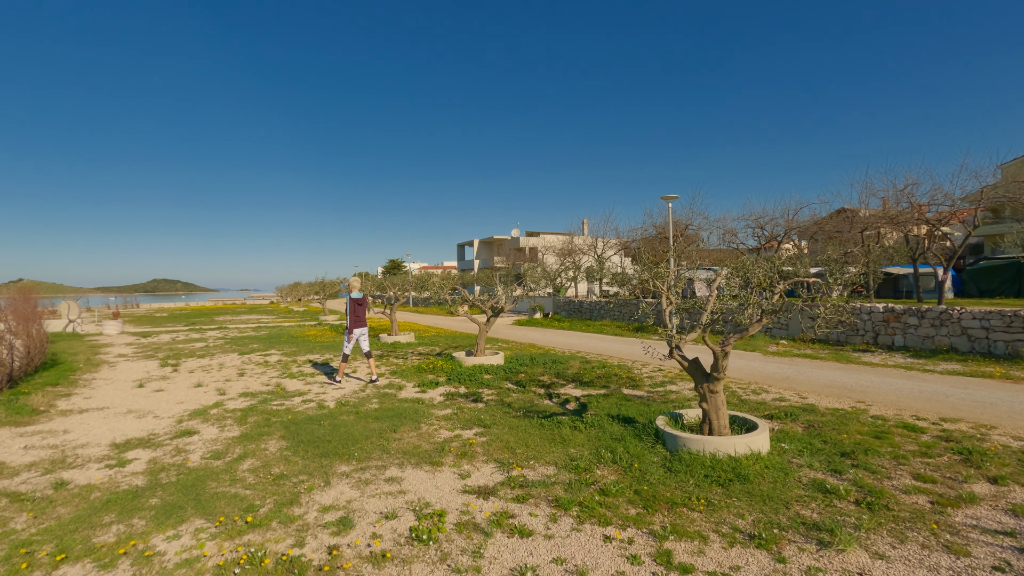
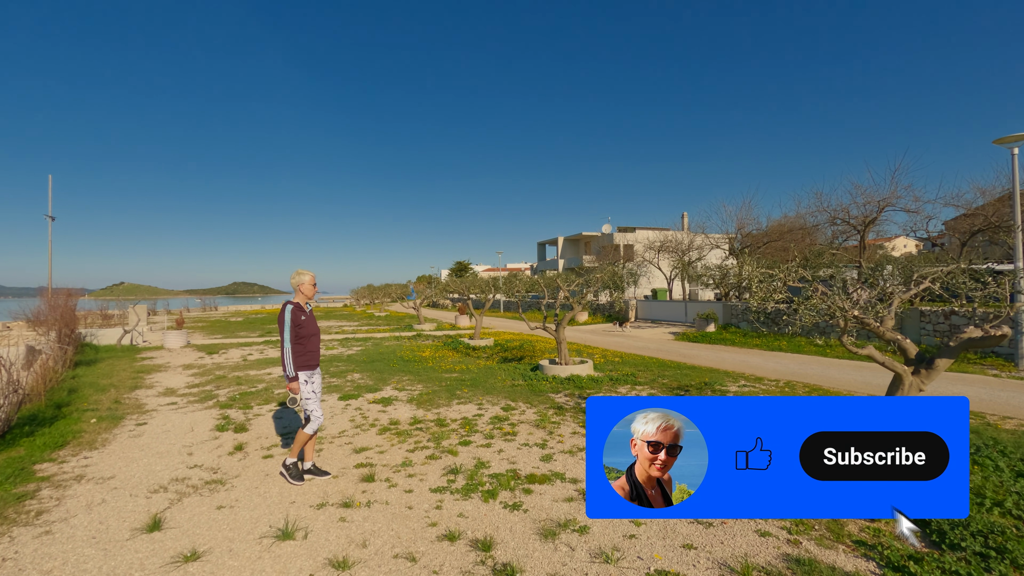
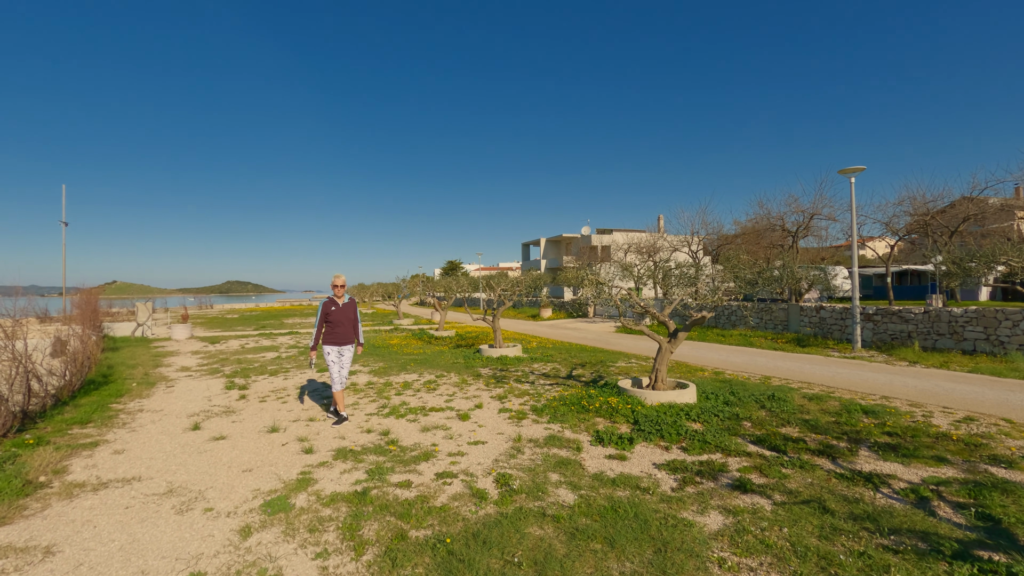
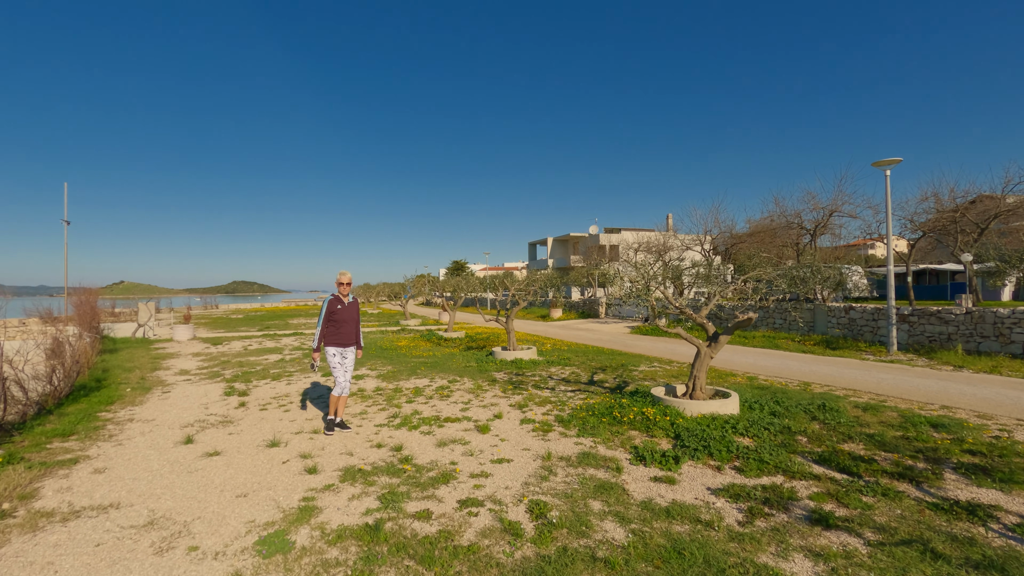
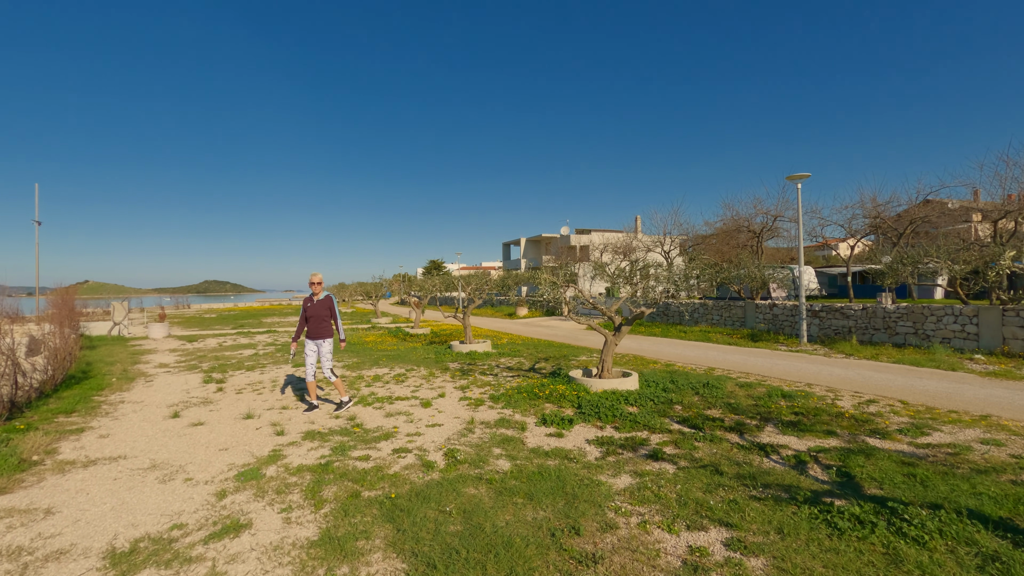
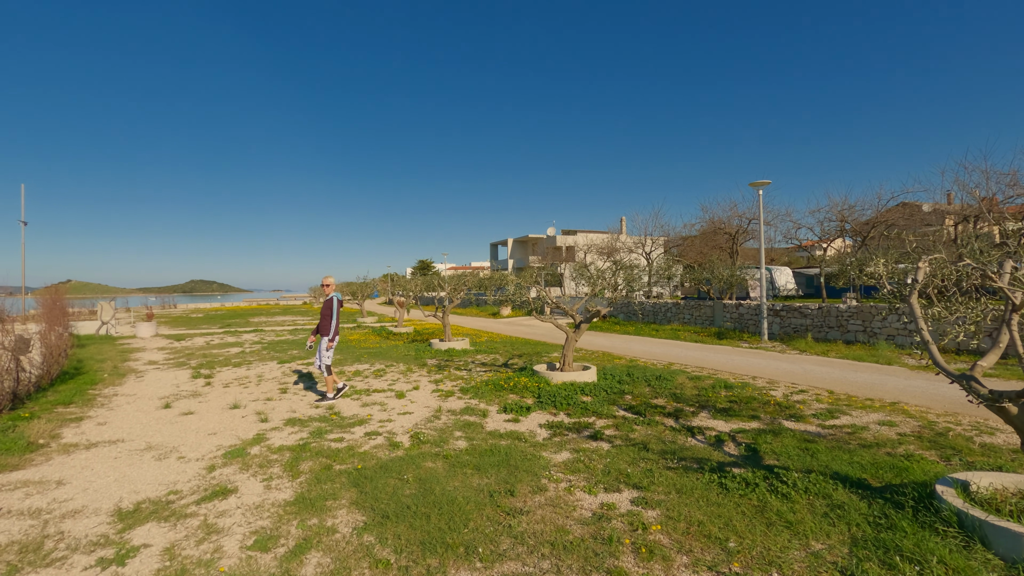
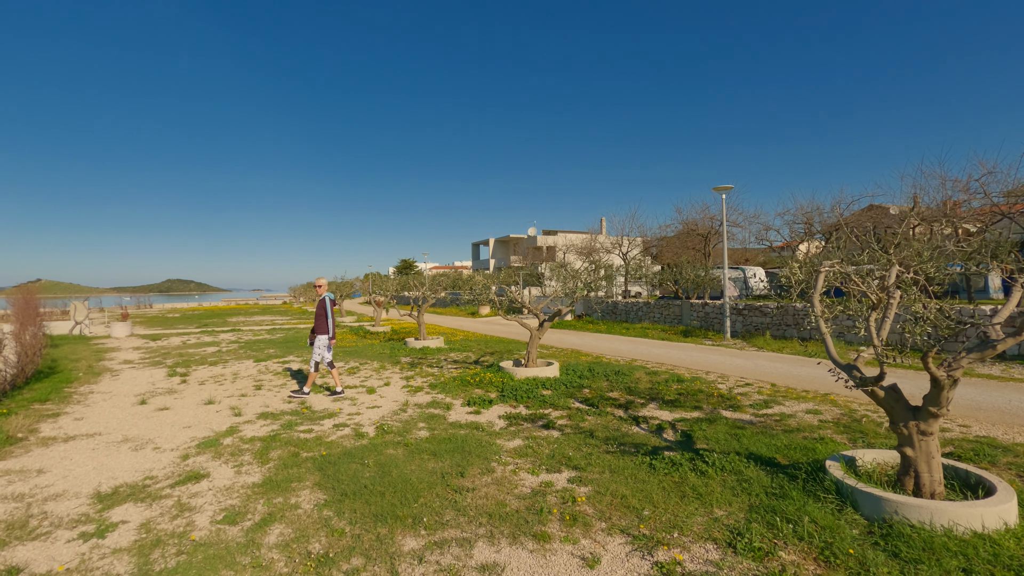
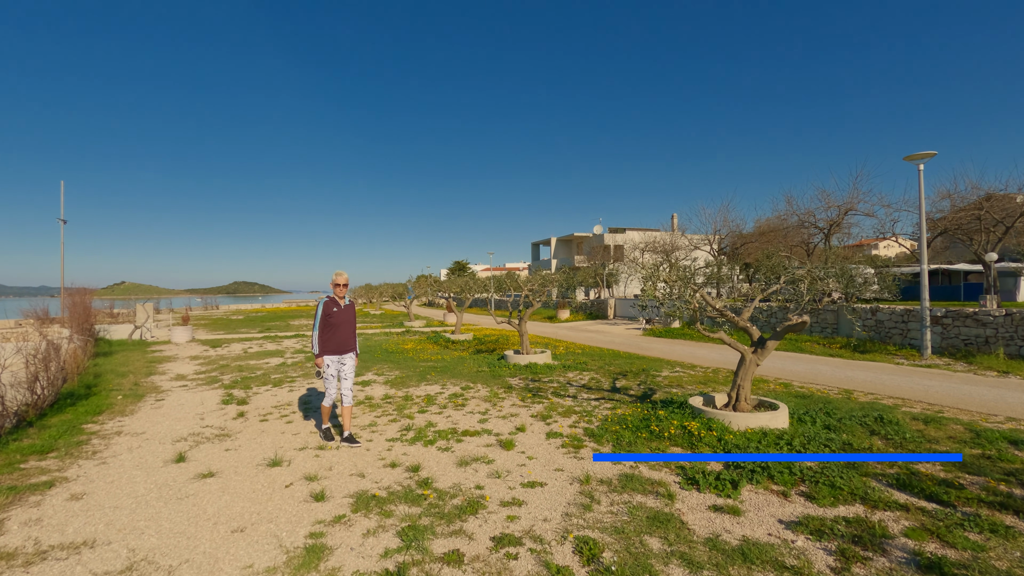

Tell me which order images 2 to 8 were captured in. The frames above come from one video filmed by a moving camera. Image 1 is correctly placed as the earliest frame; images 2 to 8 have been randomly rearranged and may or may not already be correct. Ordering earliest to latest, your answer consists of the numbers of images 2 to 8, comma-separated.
7, 6, 5, 3, 4, 8, 2
